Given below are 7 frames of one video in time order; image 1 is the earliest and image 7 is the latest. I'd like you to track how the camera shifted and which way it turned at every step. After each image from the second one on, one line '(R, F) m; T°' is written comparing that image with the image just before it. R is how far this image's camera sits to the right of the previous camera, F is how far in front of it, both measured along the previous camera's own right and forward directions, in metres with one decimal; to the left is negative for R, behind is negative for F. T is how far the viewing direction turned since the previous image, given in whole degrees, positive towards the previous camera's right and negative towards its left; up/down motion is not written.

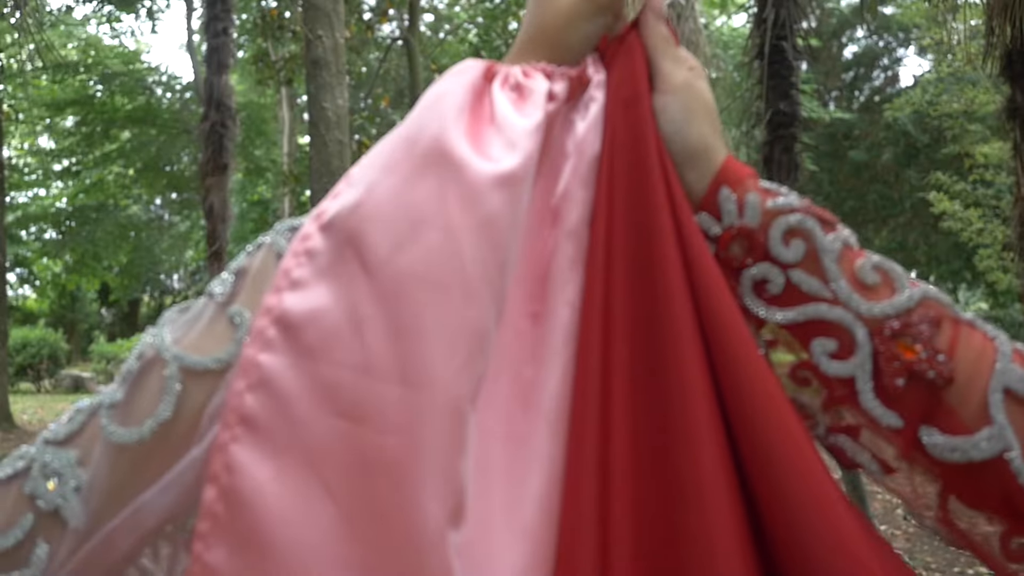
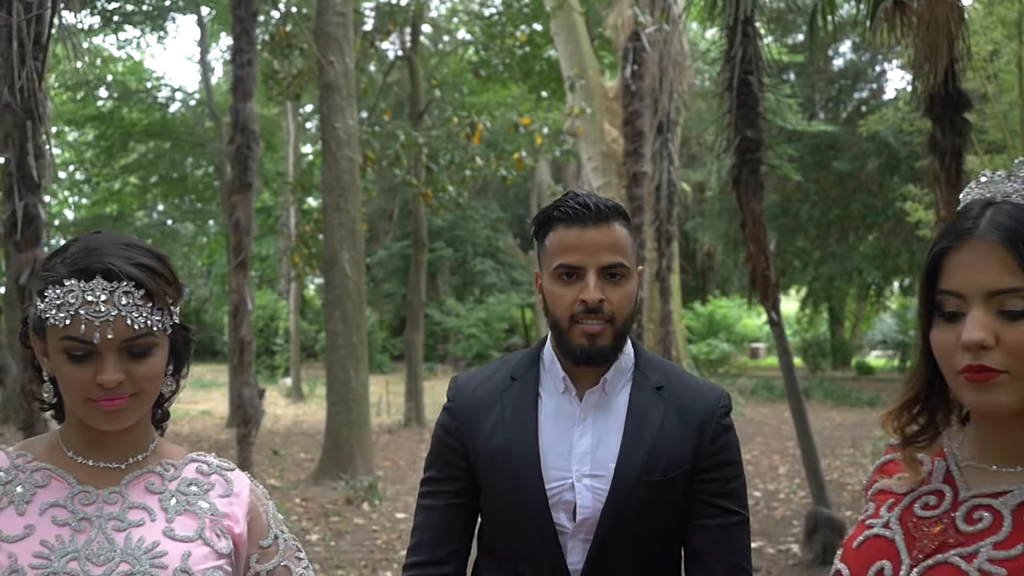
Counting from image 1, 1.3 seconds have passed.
(0.0, -0.8) m; 0°
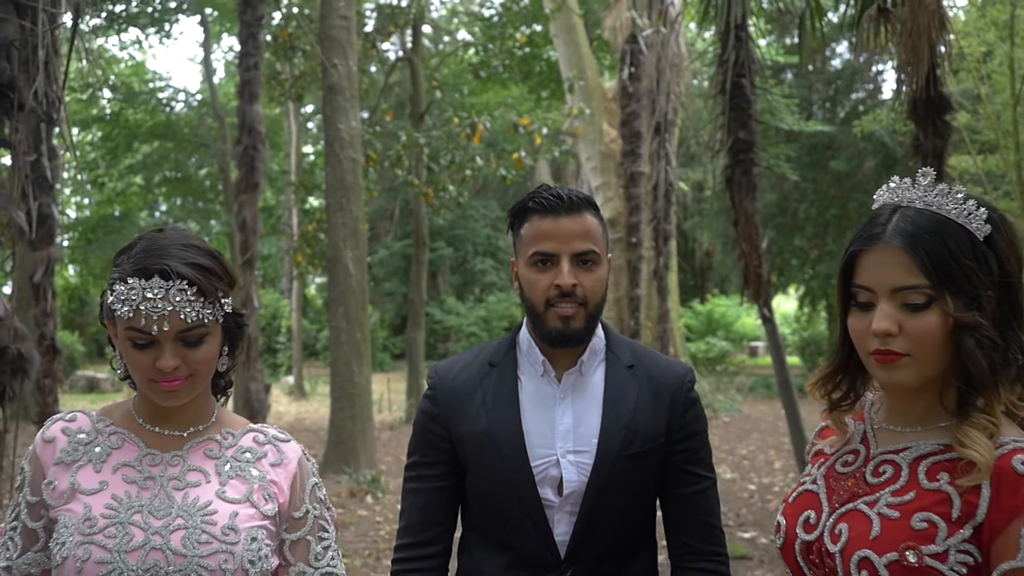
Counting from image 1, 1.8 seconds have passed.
(0.0, -0.2) m; 0°
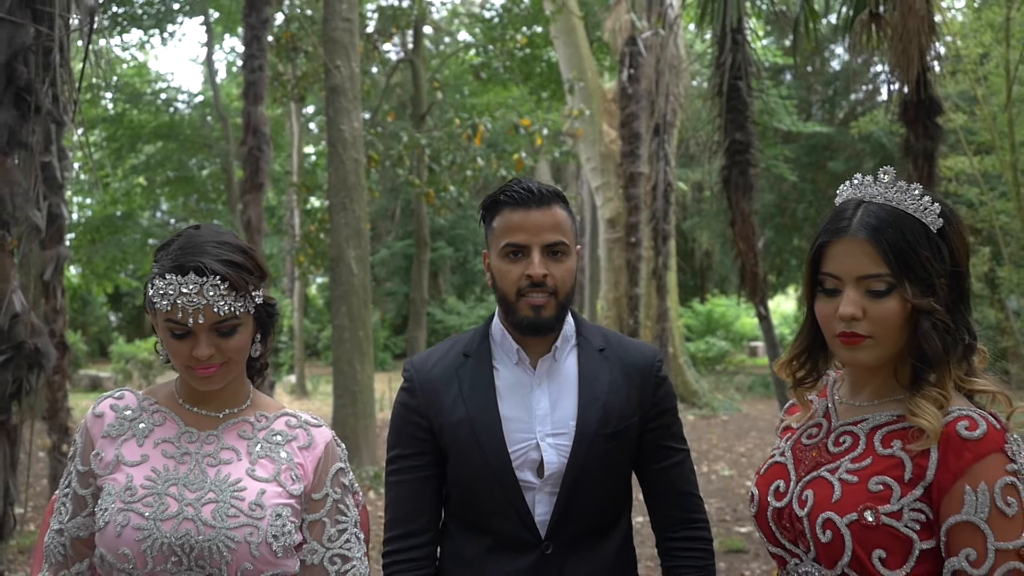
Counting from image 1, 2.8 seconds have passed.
(0.0, -0.1) m; 0°
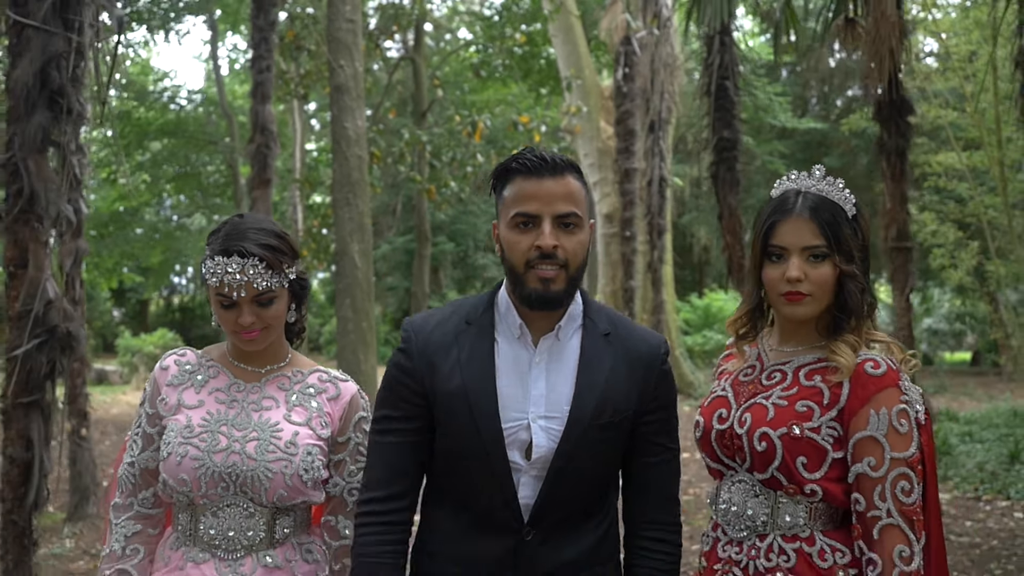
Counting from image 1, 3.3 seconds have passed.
(0.0, -0.4) m; 0°
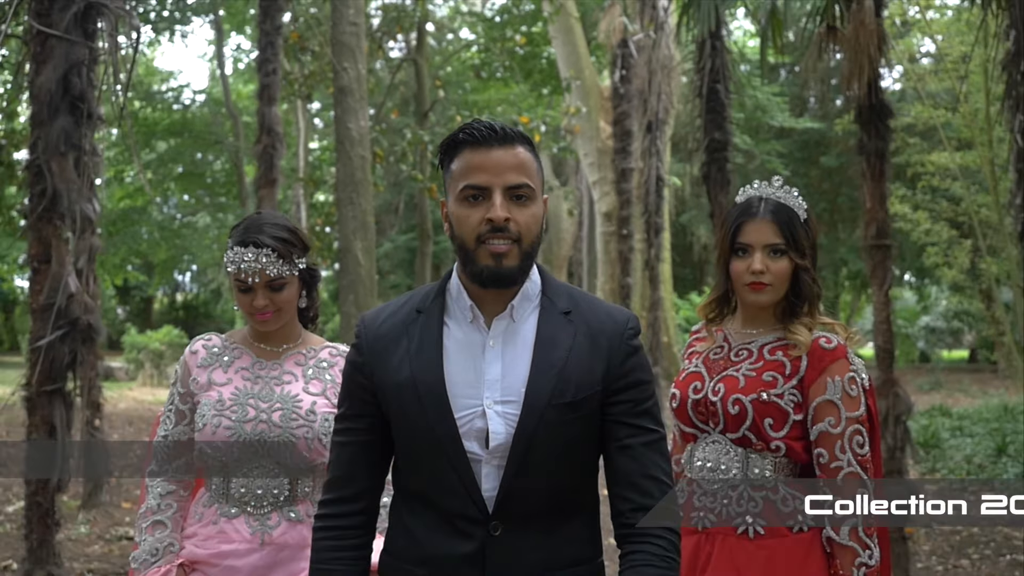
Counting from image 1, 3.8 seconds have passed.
(0.0, -0.3) m; 0°
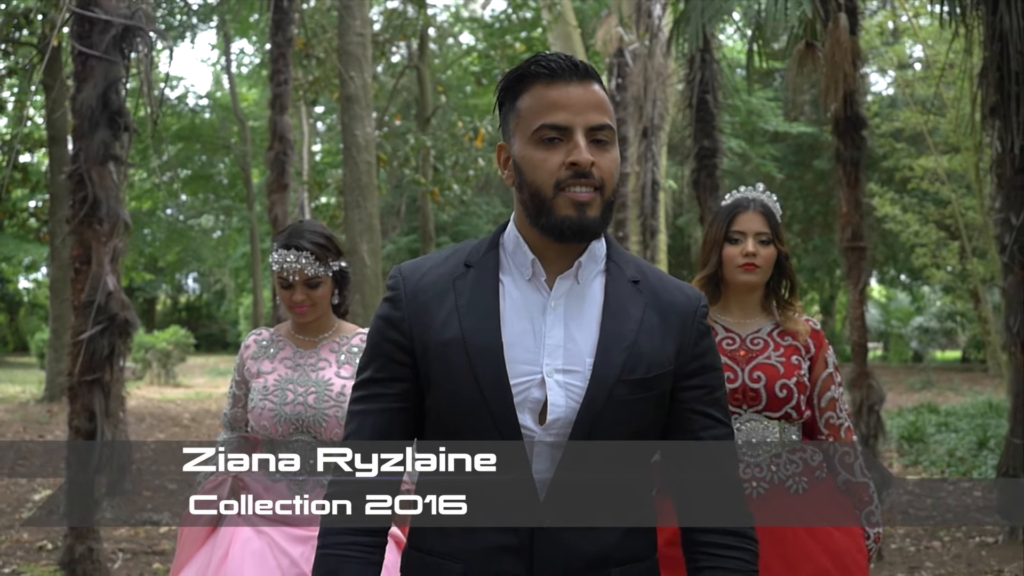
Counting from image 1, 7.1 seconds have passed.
(0.0, -0.5) m; 0°
